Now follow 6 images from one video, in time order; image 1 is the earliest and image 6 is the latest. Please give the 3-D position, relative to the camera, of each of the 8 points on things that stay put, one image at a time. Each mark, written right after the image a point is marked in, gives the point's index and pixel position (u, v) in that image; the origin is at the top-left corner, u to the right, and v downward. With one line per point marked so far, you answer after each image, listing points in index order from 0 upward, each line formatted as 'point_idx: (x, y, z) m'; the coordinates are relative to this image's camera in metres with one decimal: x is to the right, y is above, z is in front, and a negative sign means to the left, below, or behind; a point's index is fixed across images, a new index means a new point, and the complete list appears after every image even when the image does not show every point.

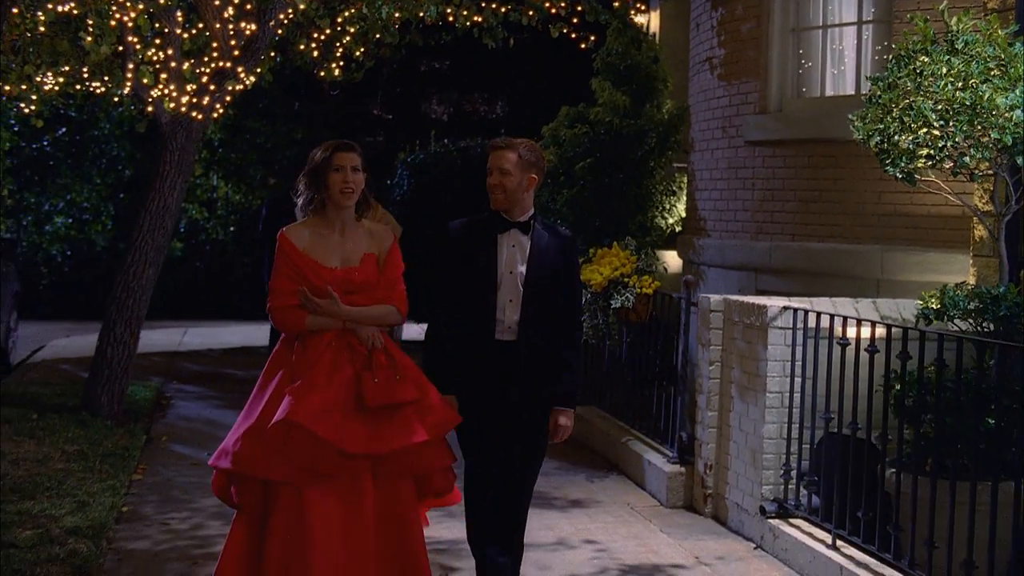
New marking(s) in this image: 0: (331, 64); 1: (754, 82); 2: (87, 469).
0: (-1.5, +1.9, +11.2) m
1: (+1.8, +1.5, +9.8) m
2: (-2.6, -1.1, +8.1) m
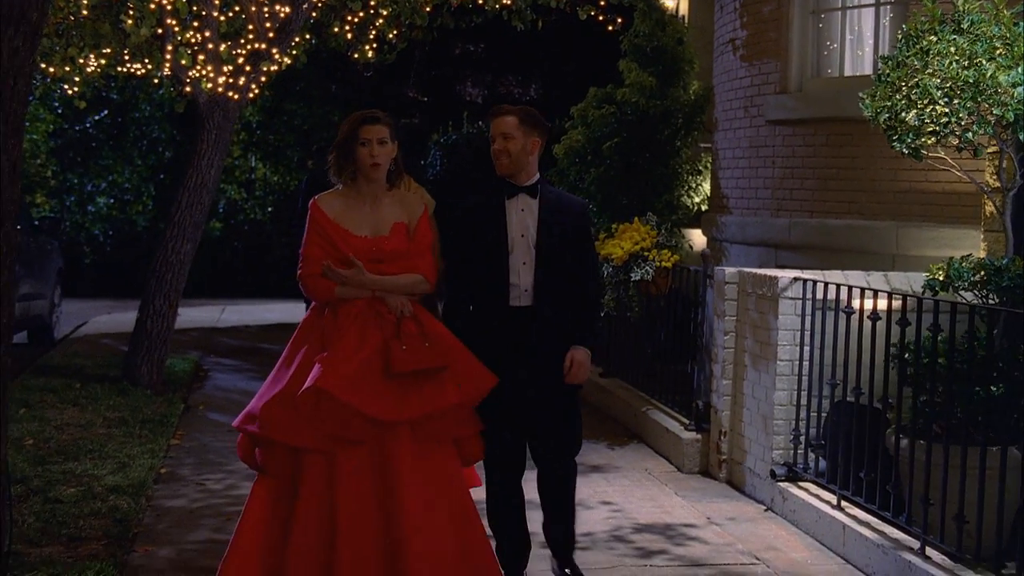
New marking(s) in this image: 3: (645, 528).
0: (-1.2, +2.1, +11.5) m
1: (+2.0, +1.7, +10.0) m
2: (-2.4, -0.9, +8.5) m
3: (+0.6, -1.2, +6.5) m
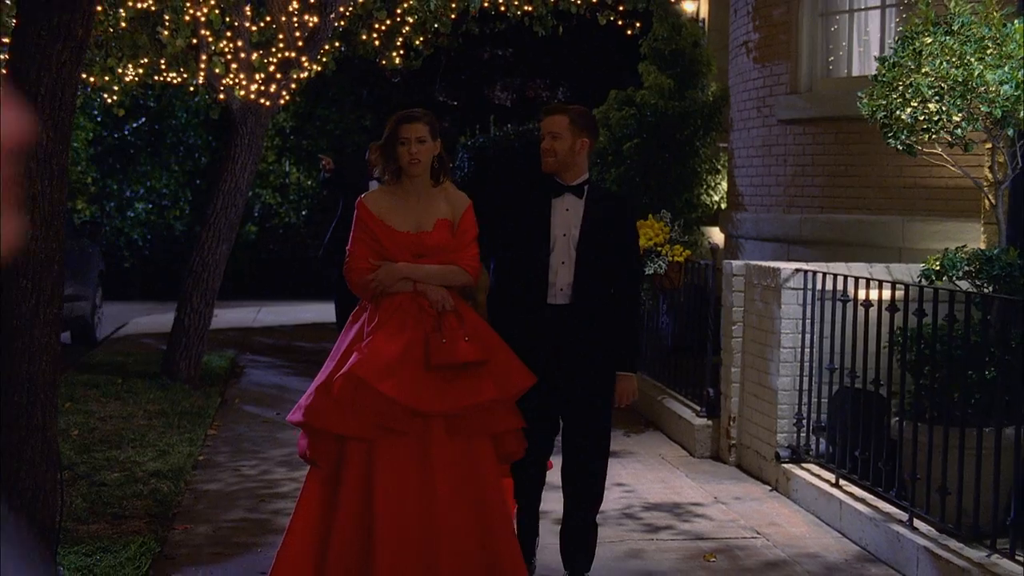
0: (-1.0, +2.1, +12.0) m
1: (+2.1, +1.7, +10.4) m
2: (-2.3, -0.9, +9.0) m
3: (+0.7, -1.1, +6.9) m
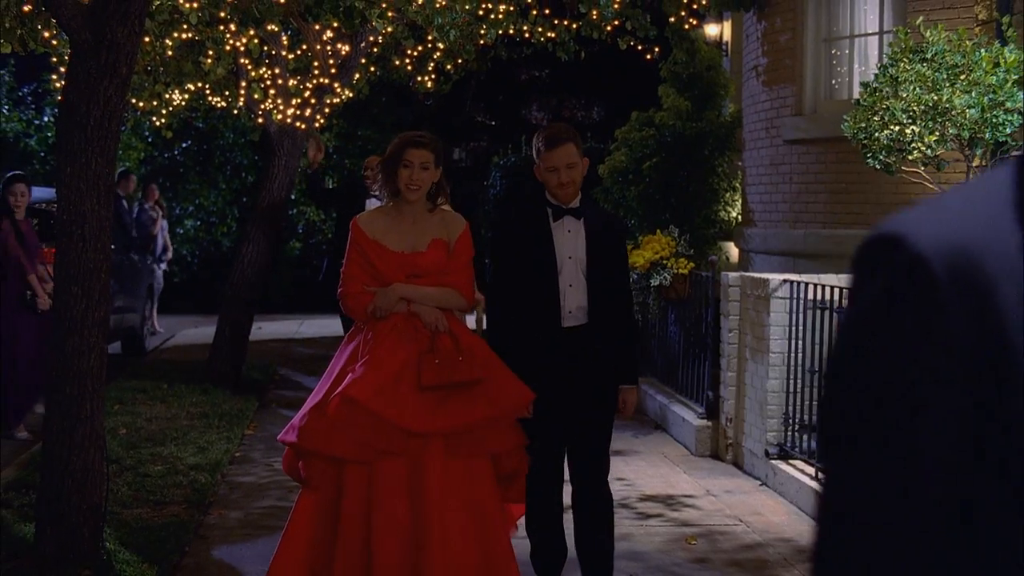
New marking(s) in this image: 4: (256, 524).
0: (-0.8, +2.0, +12.7) m
1: (+2.3, +1.6, +11.0) m
2: (-2.2, -1.0, +9.7) m
3: (+0.8, -1.2, +7.5) m
4: (-1.3, -1.2, +6.9) m
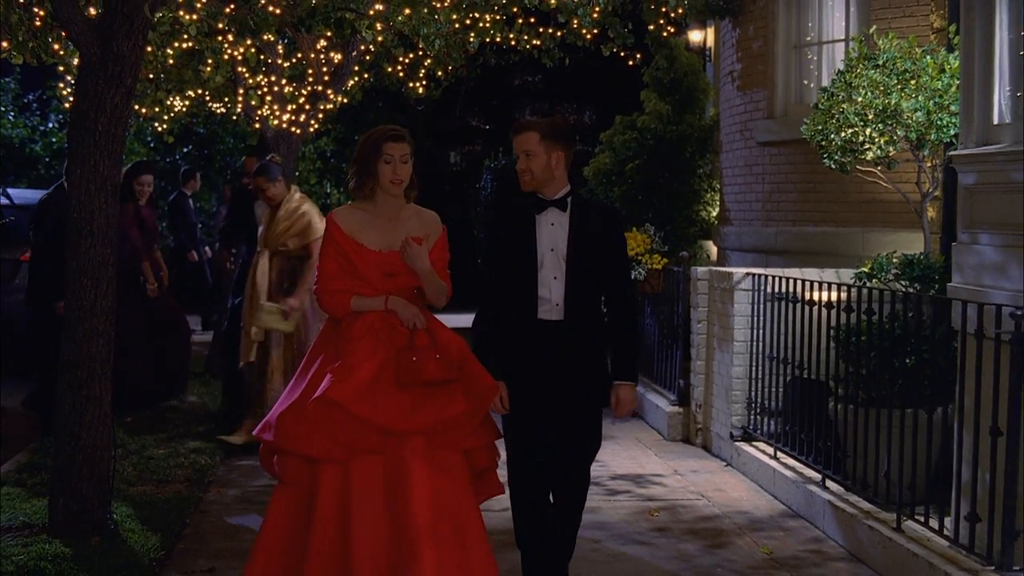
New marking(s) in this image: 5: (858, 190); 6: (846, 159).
0: (-0.9, +2.0, +13.2) m
1: (+2.1, +1.7, +11.5) m
2: (-2.3, -1.0, +10.2) m
3: (+0.6, -1.1, +8.0) m
4: (-1.4, -1.2, +7.4) m
5: (+2.7, +0.8, +10.5) m
6: (+2.1, +0.8, +8.4) m
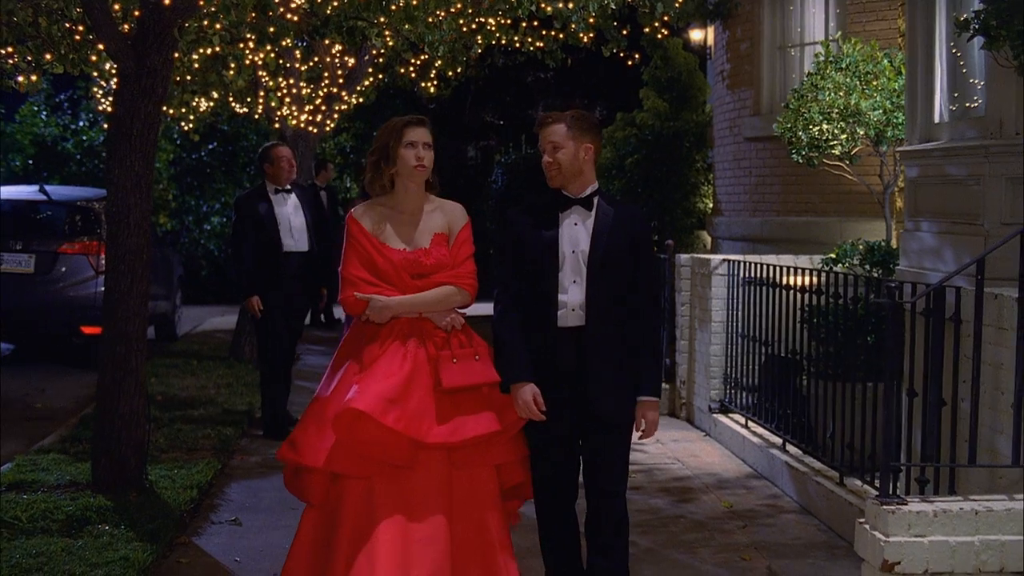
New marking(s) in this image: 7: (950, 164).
0: (-0.9, +2.1, +14.0) m
1: (+2.2, +1.8, +12.2) m
2: (-2.3, -0.9, +11.0) m
3: (+0.6, -1.0, +8.8) m
4: (-1.5, -1.1, +8.3) m
5: (+2.7, +0.9, +11.3) m
6: (+2.0, +0.9, +9.1) m
7: (+2.3, +0.6, +7.0) m
